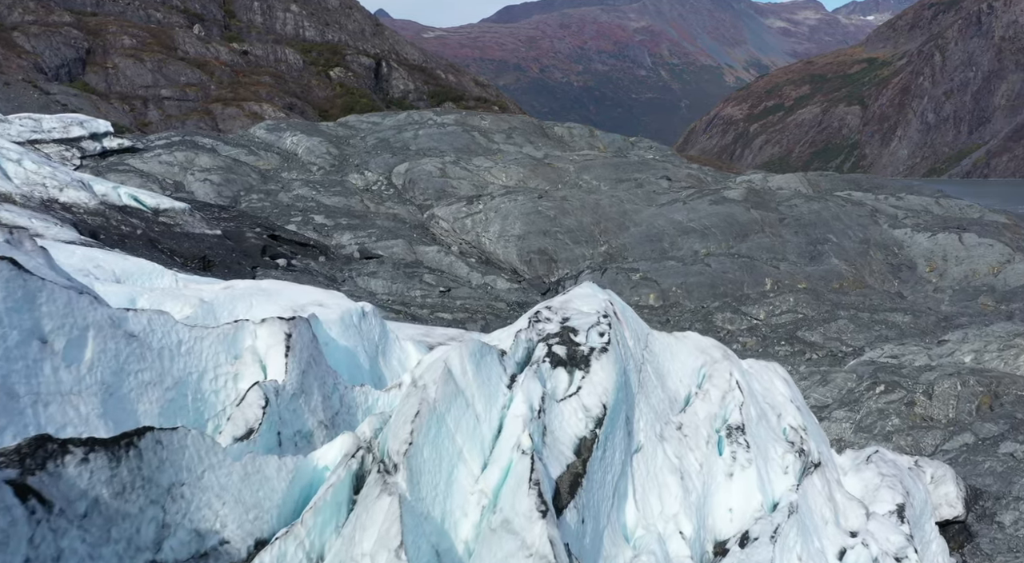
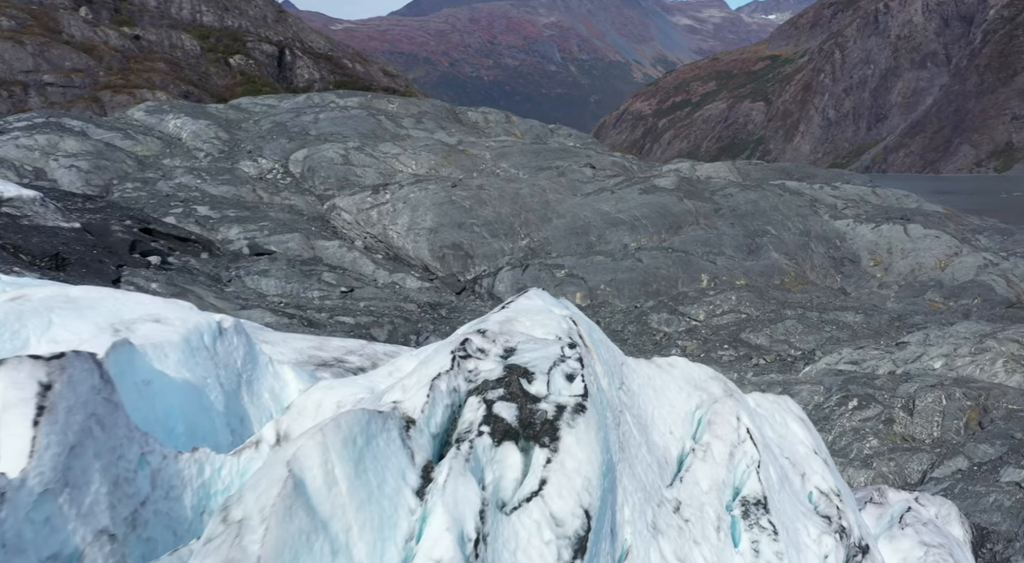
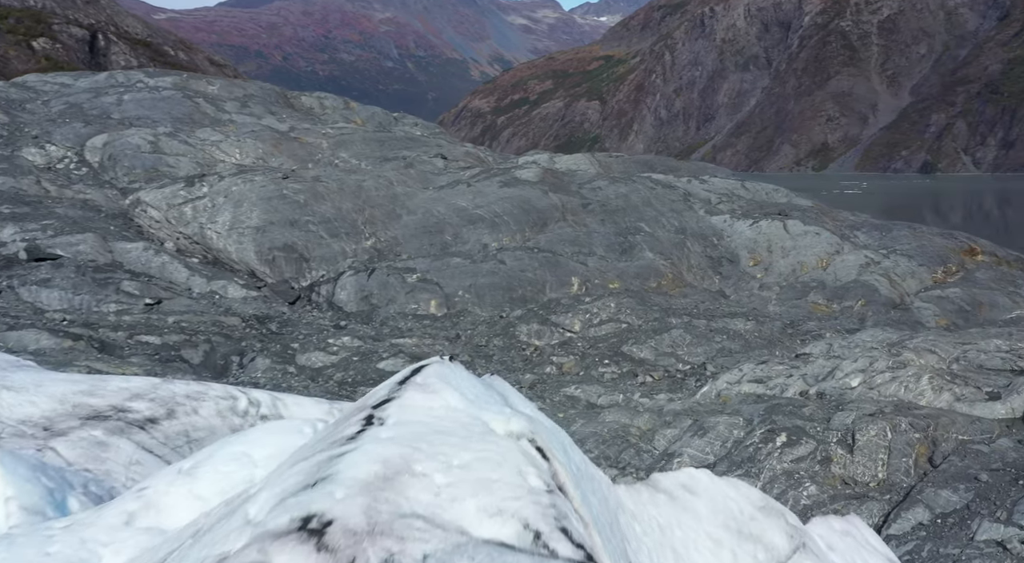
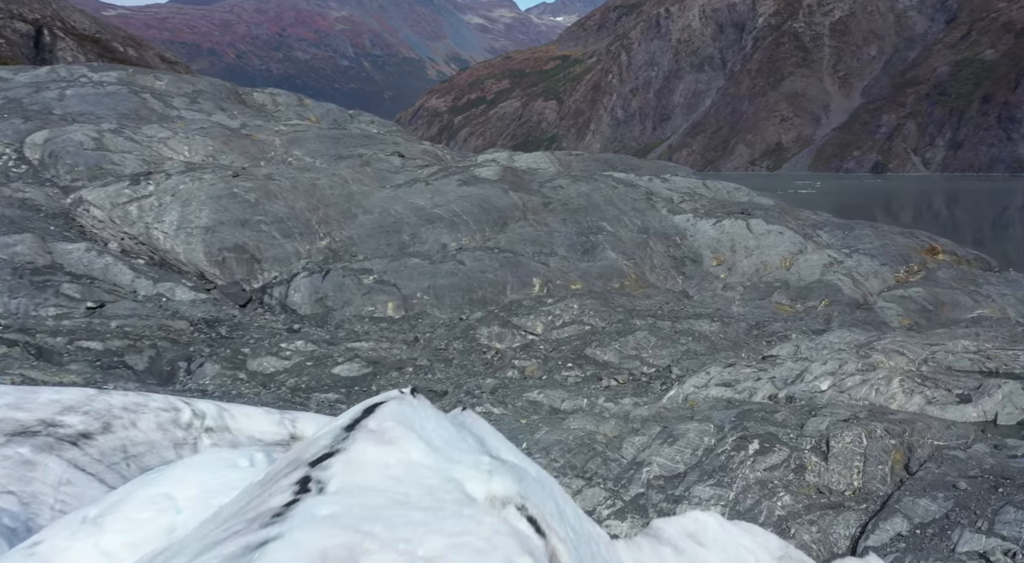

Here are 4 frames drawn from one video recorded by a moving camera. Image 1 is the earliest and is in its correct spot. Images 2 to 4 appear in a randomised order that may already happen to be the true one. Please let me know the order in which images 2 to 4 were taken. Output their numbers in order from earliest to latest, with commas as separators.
2, 3, 4
